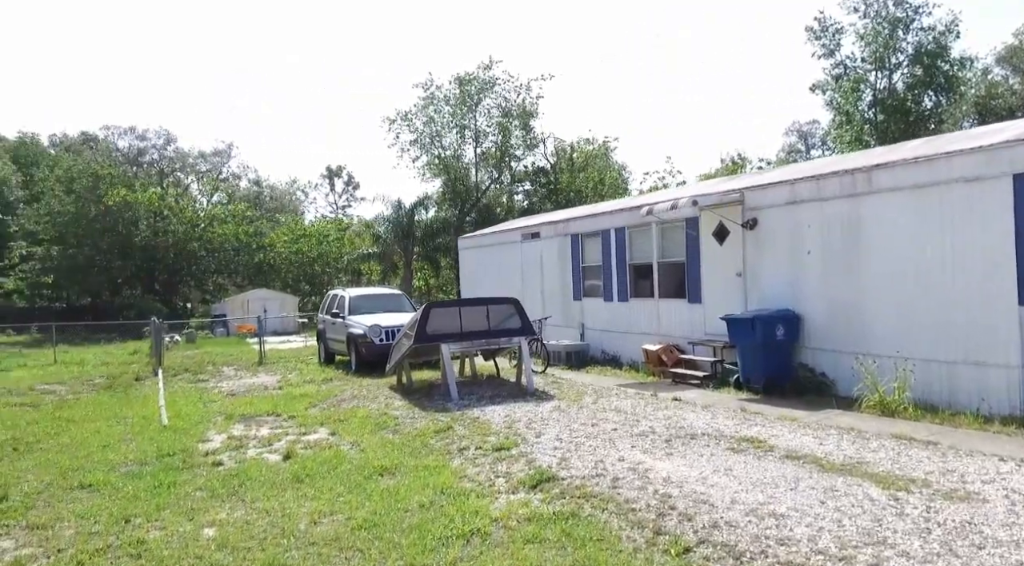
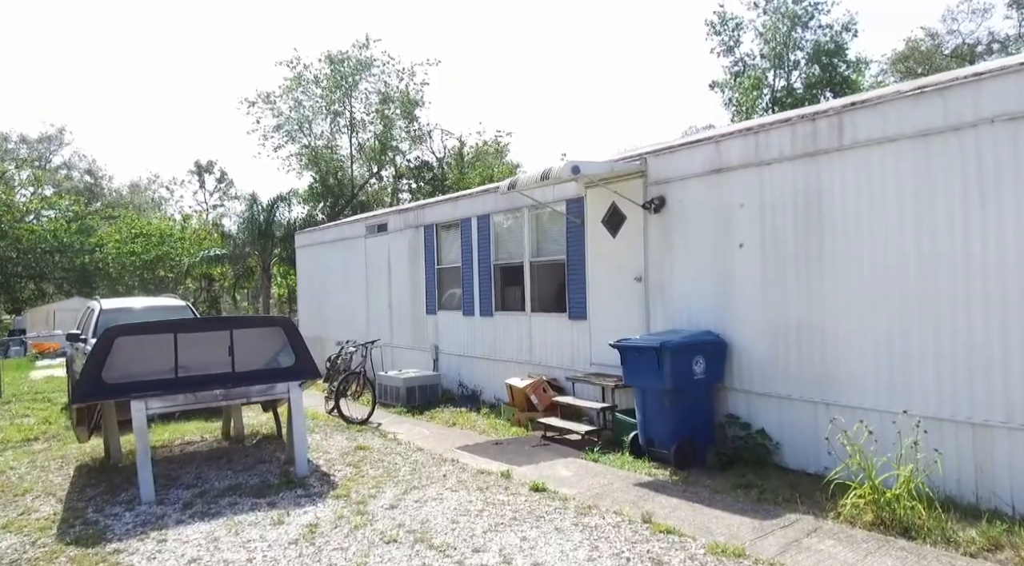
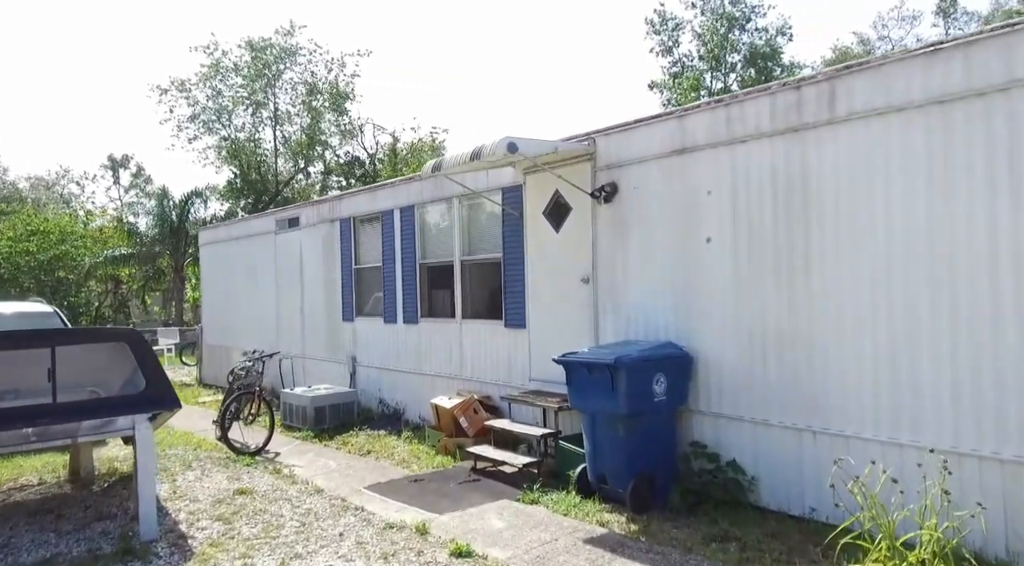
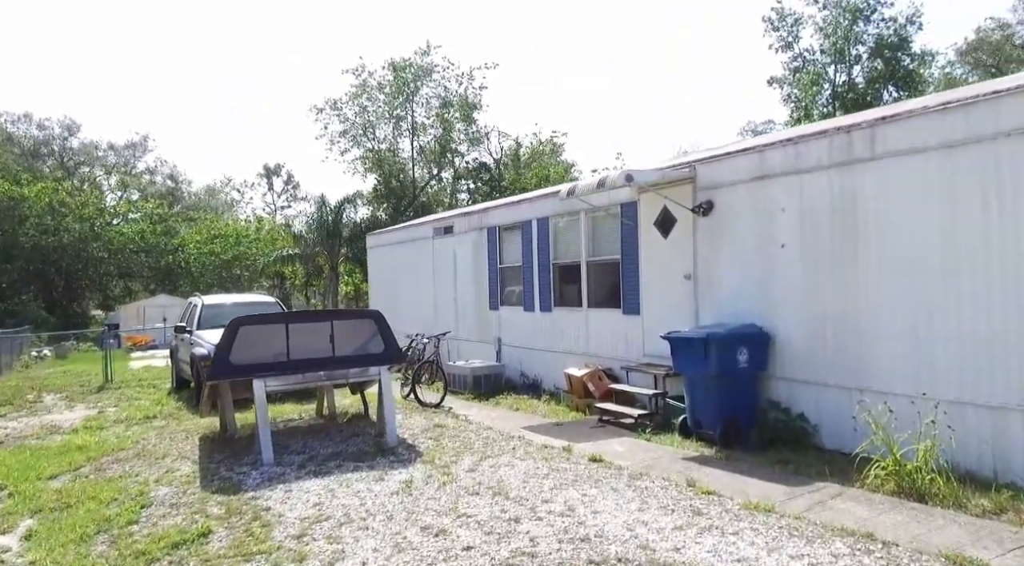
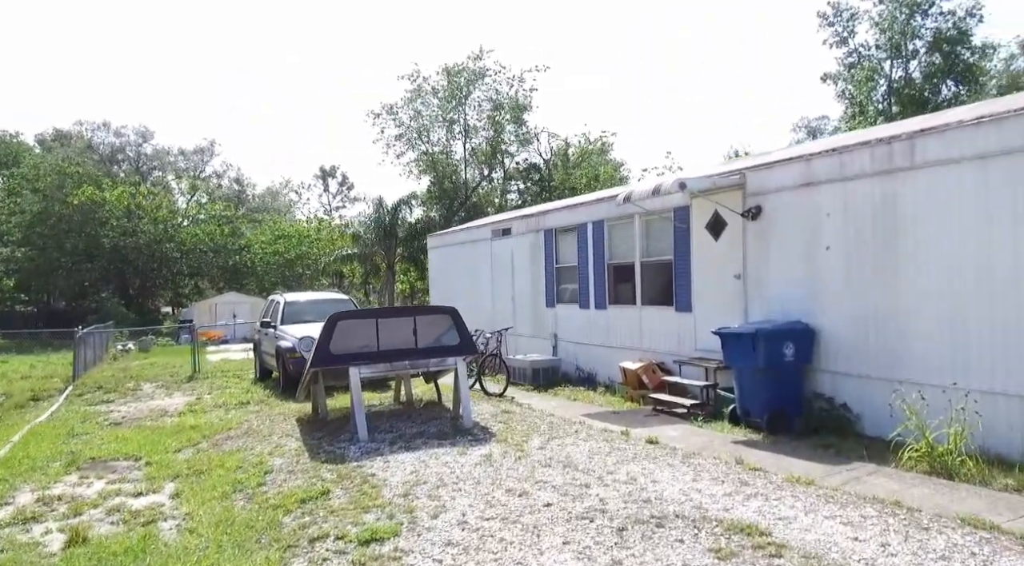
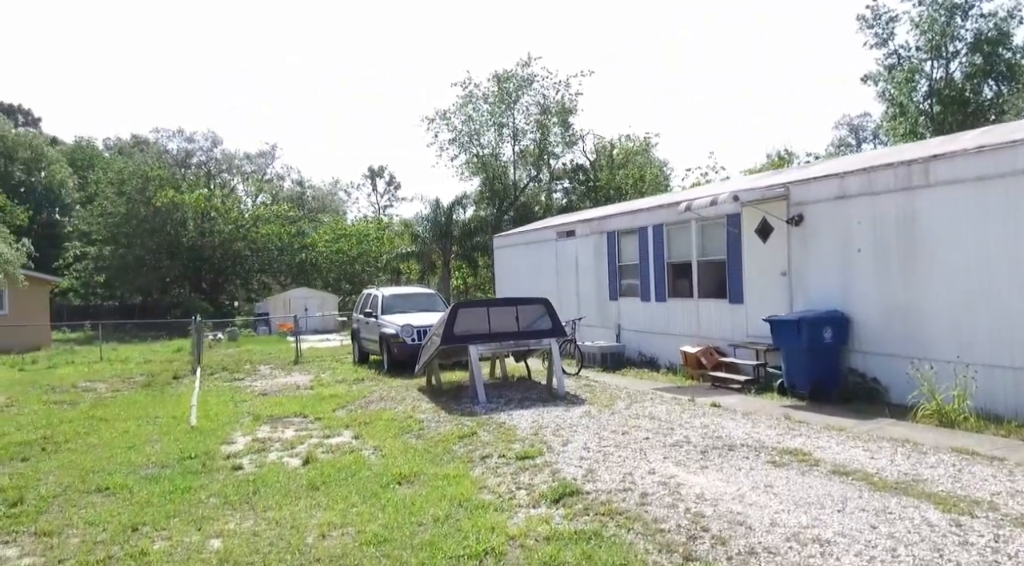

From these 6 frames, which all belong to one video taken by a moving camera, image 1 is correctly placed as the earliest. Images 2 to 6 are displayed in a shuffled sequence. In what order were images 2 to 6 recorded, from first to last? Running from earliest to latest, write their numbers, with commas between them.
6, 5, 4, 2, 3
